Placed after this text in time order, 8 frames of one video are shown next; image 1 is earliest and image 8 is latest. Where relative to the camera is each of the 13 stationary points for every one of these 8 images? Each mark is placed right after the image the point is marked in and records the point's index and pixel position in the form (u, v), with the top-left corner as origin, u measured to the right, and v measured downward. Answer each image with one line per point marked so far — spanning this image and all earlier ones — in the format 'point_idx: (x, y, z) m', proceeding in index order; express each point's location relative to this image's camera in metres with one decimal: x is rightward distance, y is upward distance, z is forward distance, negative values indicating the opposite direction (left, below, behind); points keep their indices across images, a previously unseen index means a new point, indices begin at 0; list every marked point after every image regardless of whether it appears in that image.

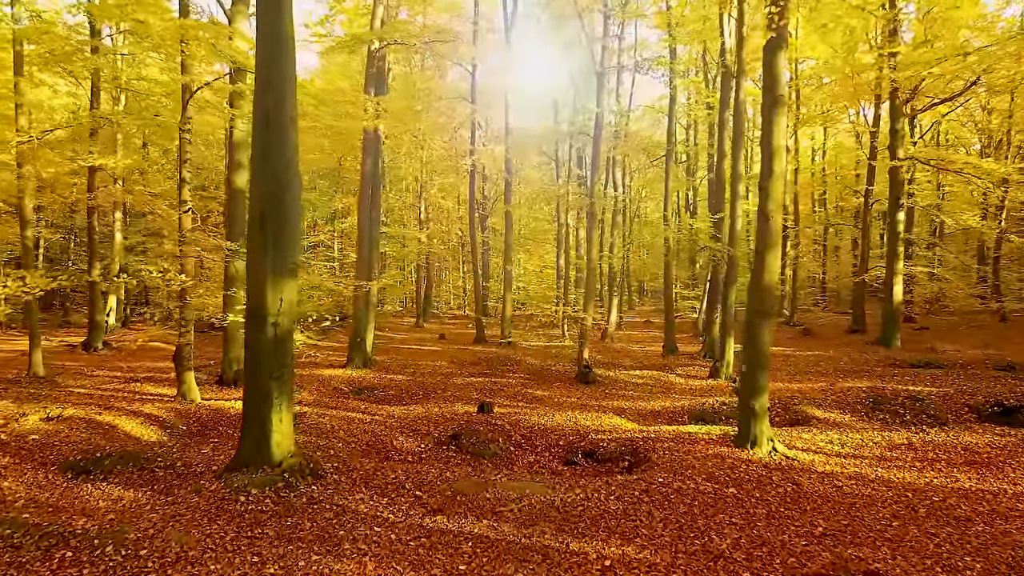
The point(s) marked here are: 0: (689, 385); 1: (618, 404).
0: (+3.7, -2.0, +11.3) m
1: (+1.9, -2.1, +9.8) m
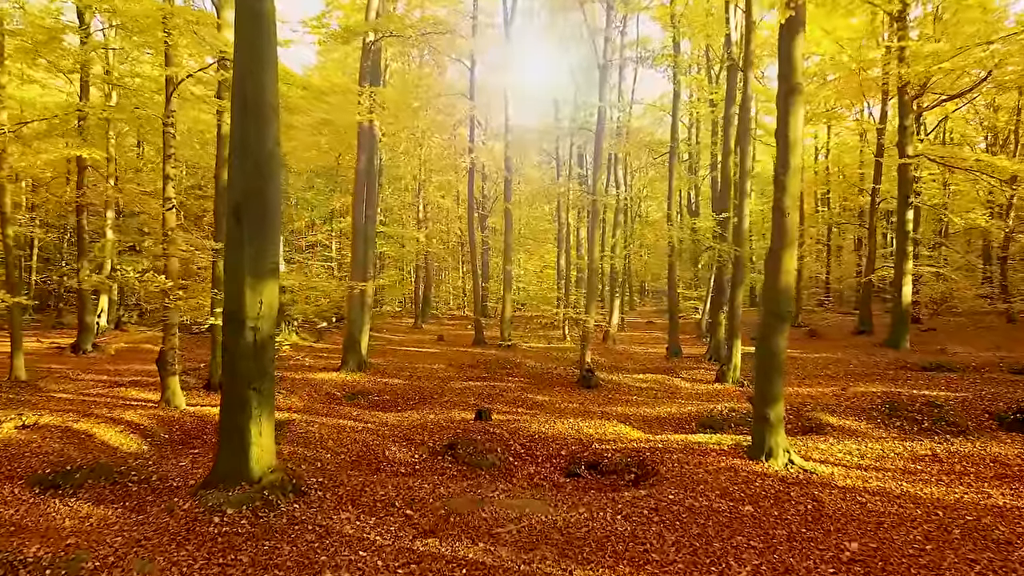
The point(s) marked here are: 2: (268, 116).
0: (+3.7, -2.1, +10.9) m
1: (+1.9, -2.1, +9.3) m
2: (-2.3, +1.7, +5.2) m
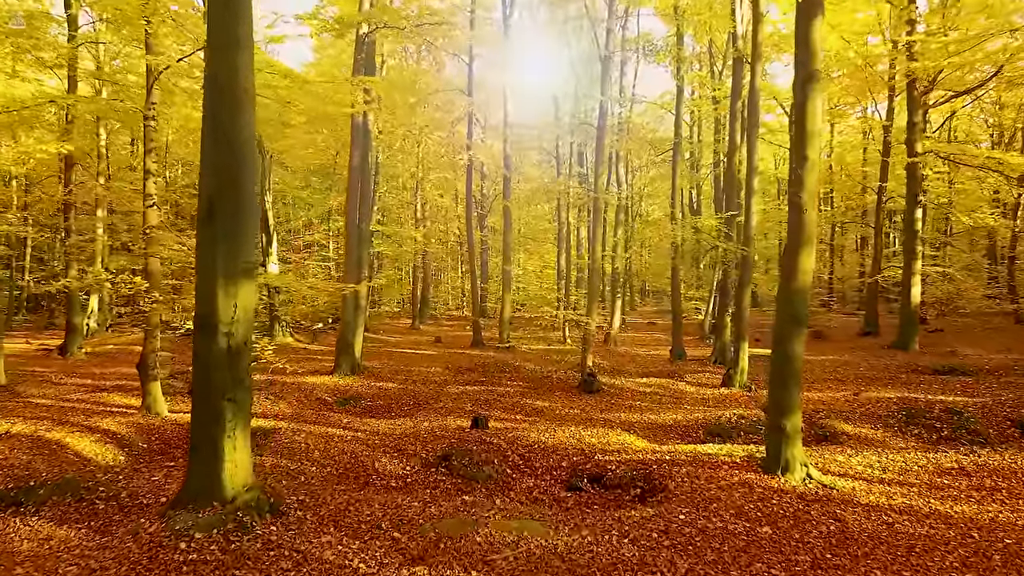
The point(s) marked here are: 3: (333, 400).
0: (+3.7, -2.1, +10.4) m
1: (+1.9, -2.1, +8.9) m
2: (-2.4, +1.7, +4.8) m
3: (-3.3, -2.1, +9.9) m
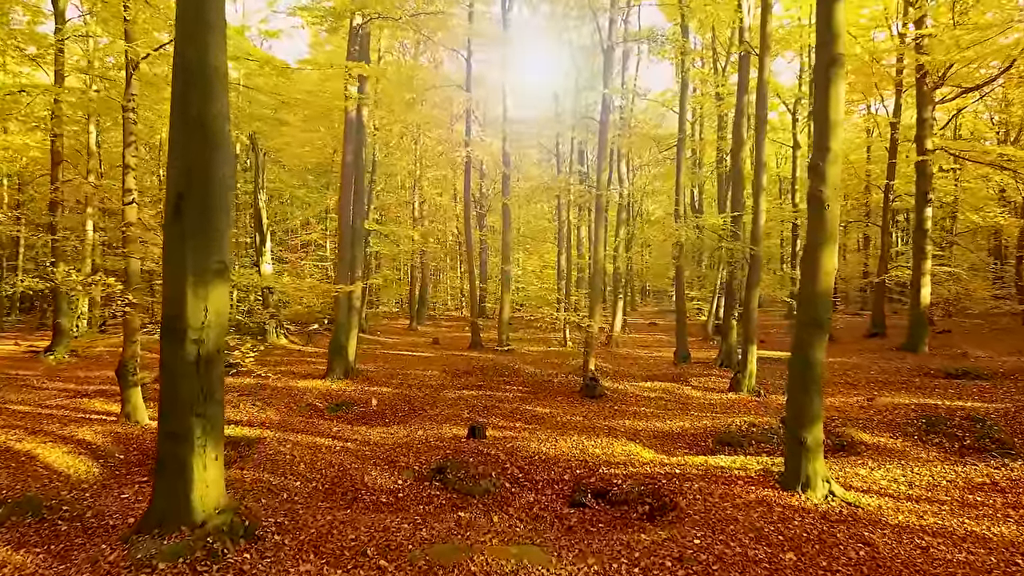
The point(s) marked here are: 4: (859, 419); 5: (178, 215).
0: (+3.7, -2.1, +10.0) m
1: (+1.9, -2.2, +8.5) m
2: (-2.4, +1.6, +4.3) m
3: (-3.3, -2.1, +9.4) m
4: (+5.4, -2.0, +8.3) m
5: (-2.6, +0.6, +4.3) m
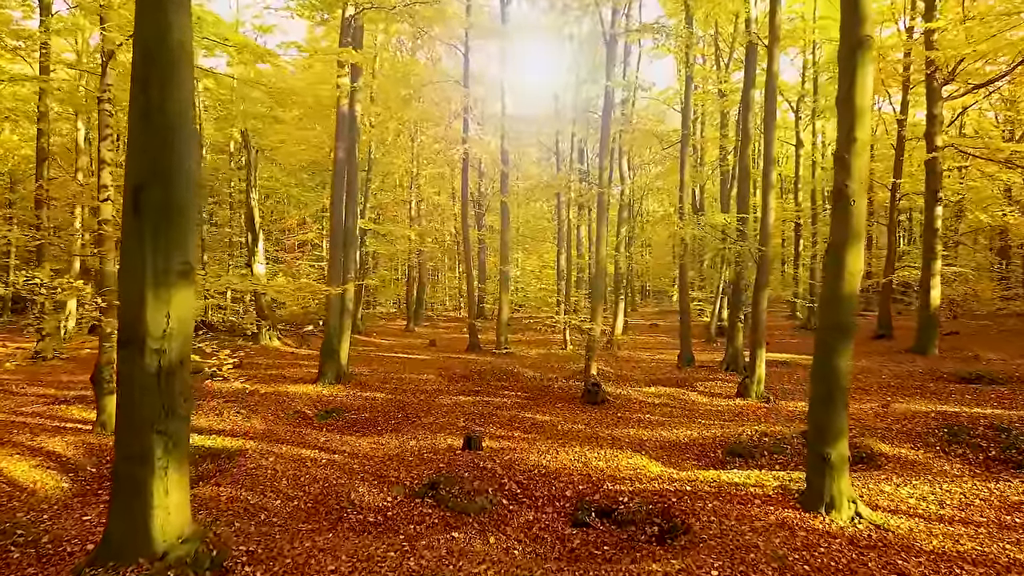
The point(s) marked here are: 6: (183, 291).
0: (+3.6, -2.1, +9.6) m
1: (+1.9, -2.2, +8.1) m
2: (-2.4, +1.6, +3.9) m
3: (-3.3, -2.1, +9.0) m
4: (+5.3, -2.1, +7.9) m
5: (-2.7, +0.6, +3.8) m
6: (-2.4, 0.0, +3.9) m
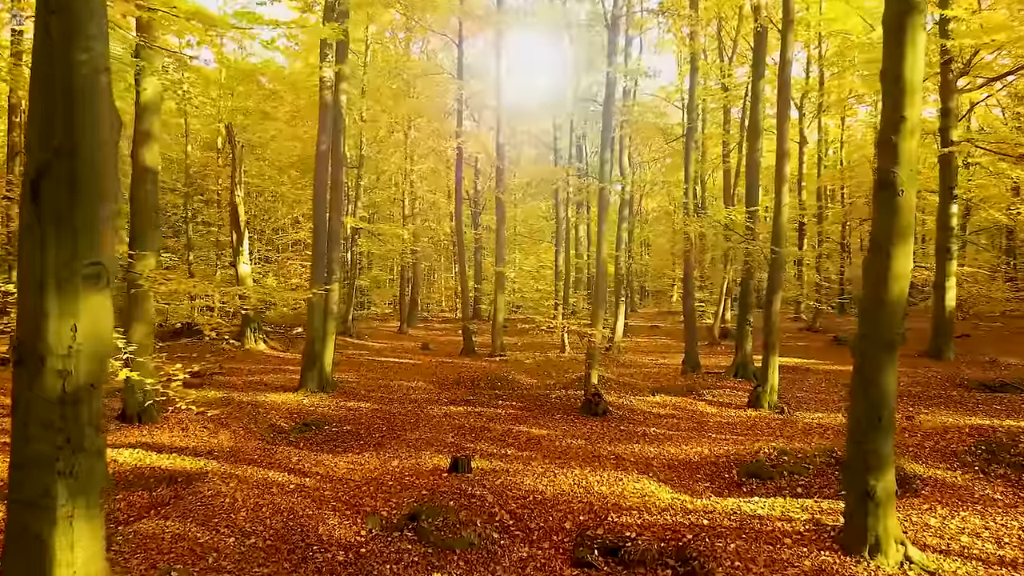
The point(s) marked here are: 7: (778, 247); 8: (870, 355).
0: (+3.5, -2.1, +8.9) m
1: (+1.8, -2.2, +7.3) m
2: (-2.5, +1.6, +3.2) m
3: (-3.4, -2.1, +8.3) m
4: (+5.2, -2.1, +7.2) m
5: (-2.7, +0.5, +3.1) m
6: (-2.5, -0.1, +3.2) m
7: (+4.9, +0.8, +9.9) m
8: (+2.8, -0.5, +4.1) m
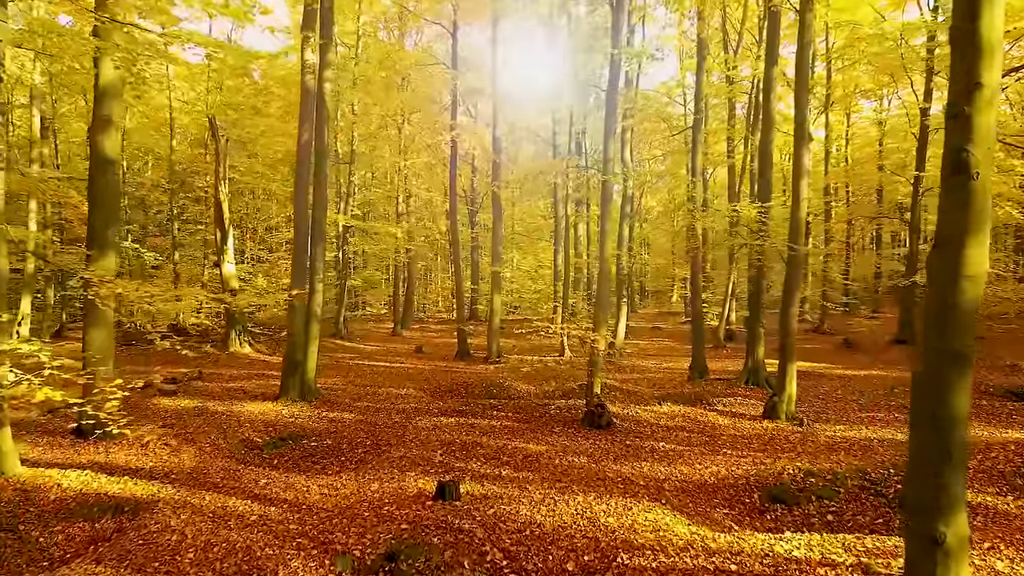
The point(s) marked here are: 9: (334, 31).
0: (+3.5, -2.2, +8.1) m
1: (+1.7, -2.2, +6.6) m
2: (-2.5, +1.5, +2.4) m
3: (-3.5, -2.2, +7.5) m
4: (+5.2, -2.1, +6.5) m
5: (-2.8, +0.5, +2.3) m
6: (-2.5, -0.1, +2.5) m
7: (+4.8, +0.7, +9.2) m
8: (+2.7, -0.5, +3.4) m
9: (-3.4, +4.9, +10.3) m
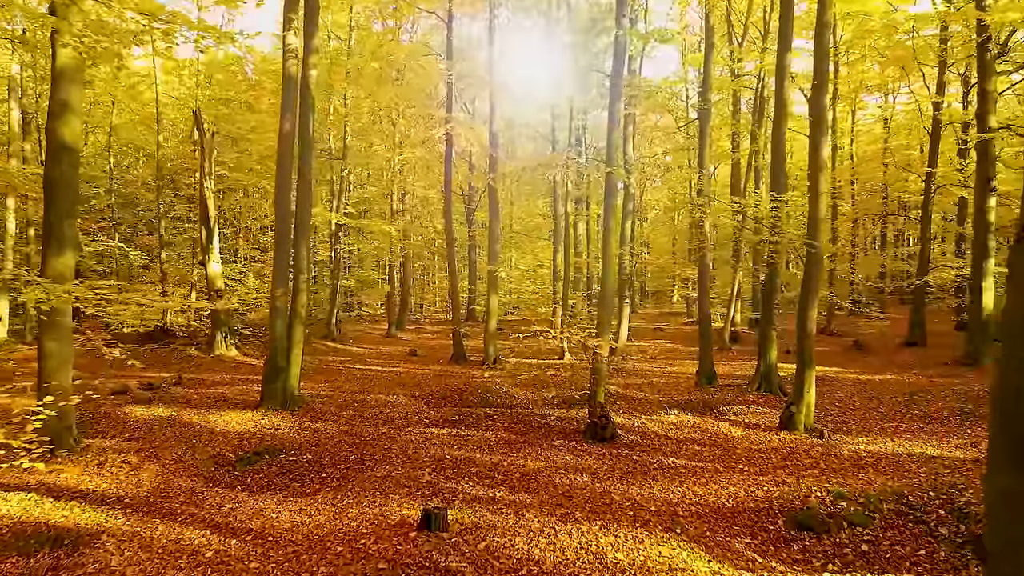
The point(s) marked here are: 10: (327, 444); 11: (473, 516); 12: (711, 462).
0: (+3.4, -2.2, +7.5) m
1: (+1.7, -2.3, +6.0) m
2: (-2.6, +1.5, +1.7) m
3: (-3.5, -2.2, +6.9) m
4: (+5.1, -2.1, +5.8) m
5: (-2.8, +0.5, +1.7) m
6: (-2.6, -0.1, +1.8) m
7: (+4.7, +0.7, +8.5) m
8: (+2.7, -0.5, +2.8) m
9: (-3.5, +4.9, +9.6) m
10: (-2.6, -2.2, +7.6) m
11: (-0.4, -2.2, +5.2) m
12: (+2.5, -2.2, +6.9) m
